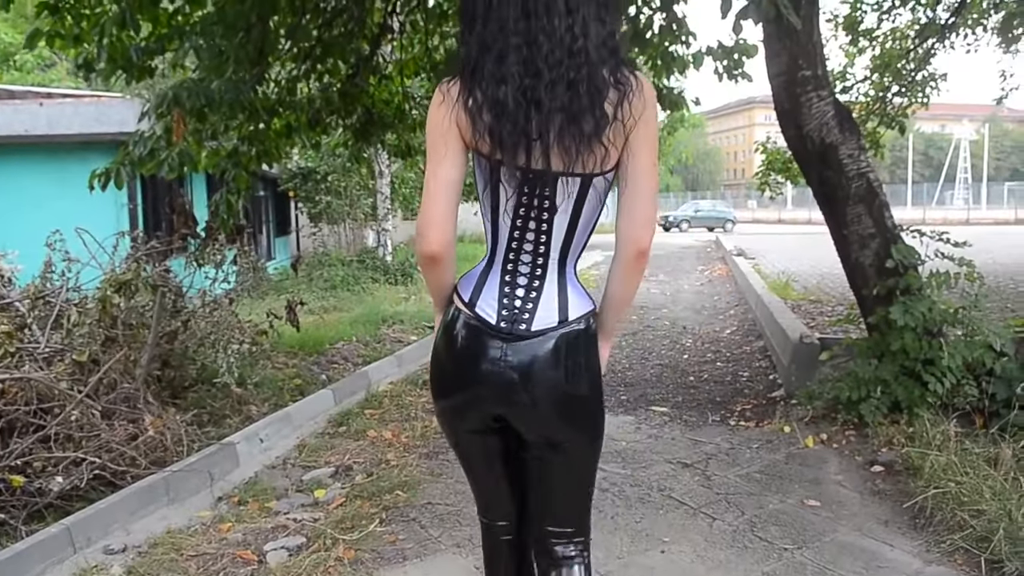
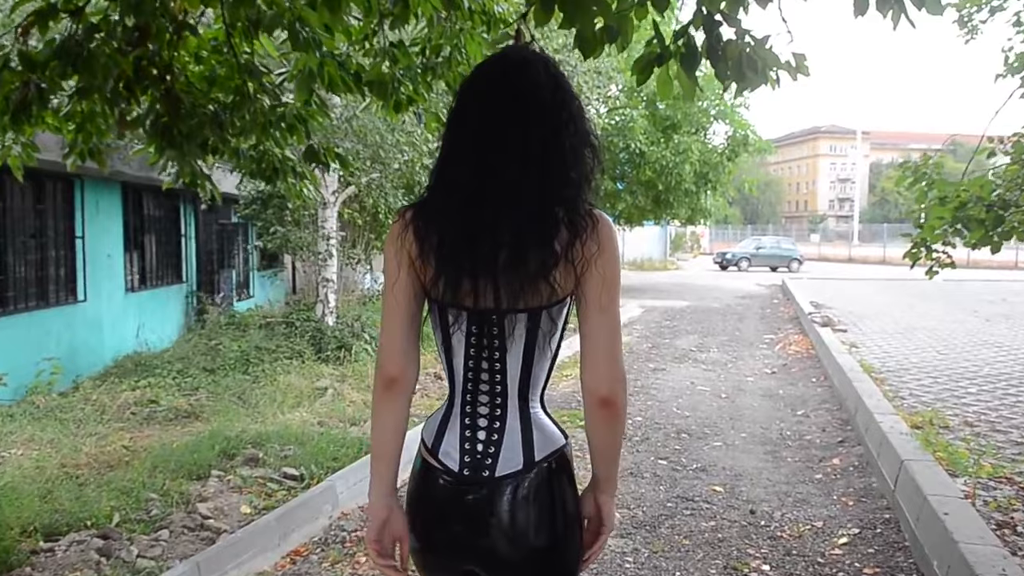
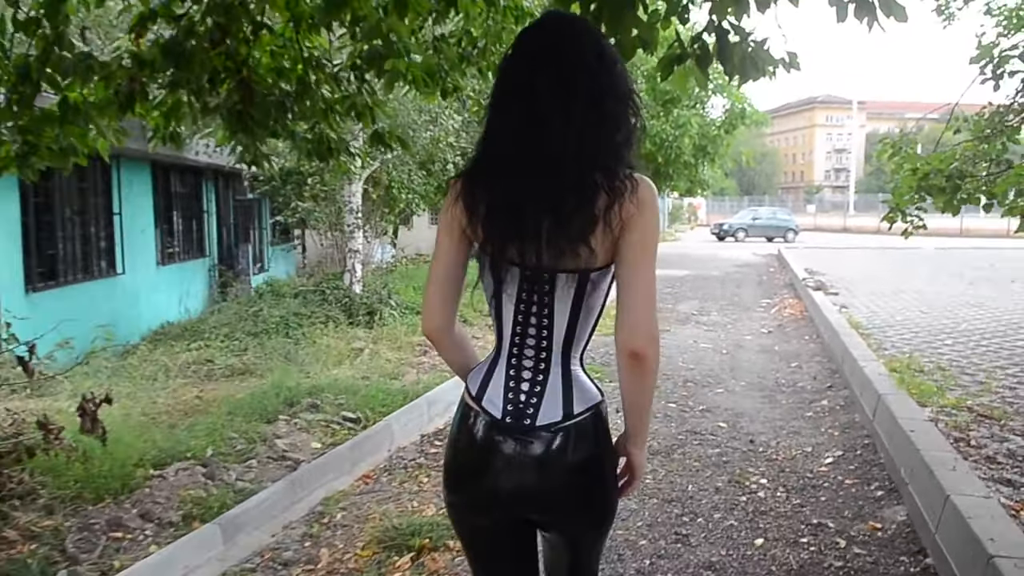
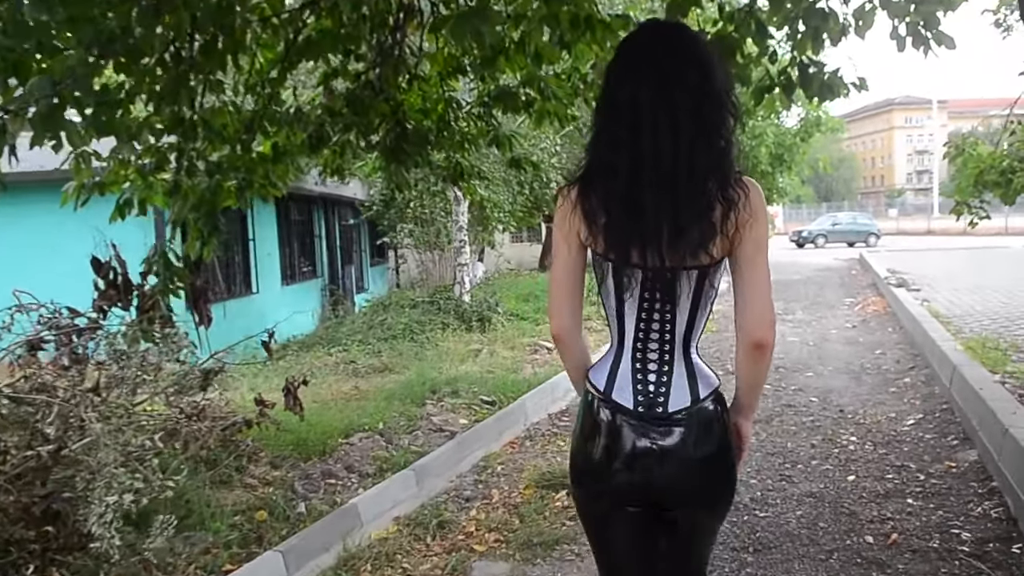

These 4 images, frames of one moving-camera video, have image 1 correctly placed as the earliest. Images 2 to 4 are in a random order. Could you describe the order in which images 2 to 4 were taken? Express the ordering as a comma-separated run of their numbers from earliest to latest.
4, 3, 2
